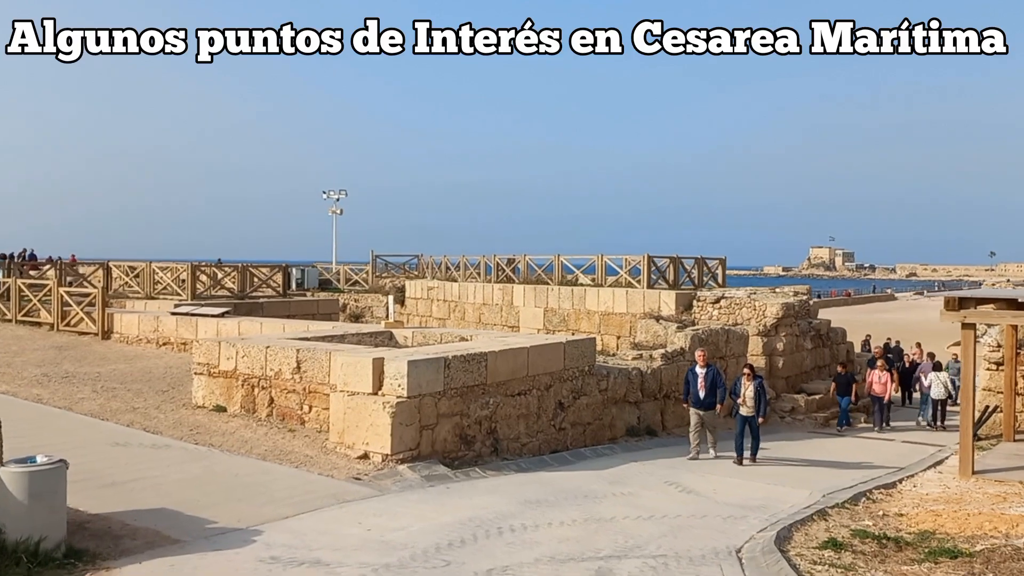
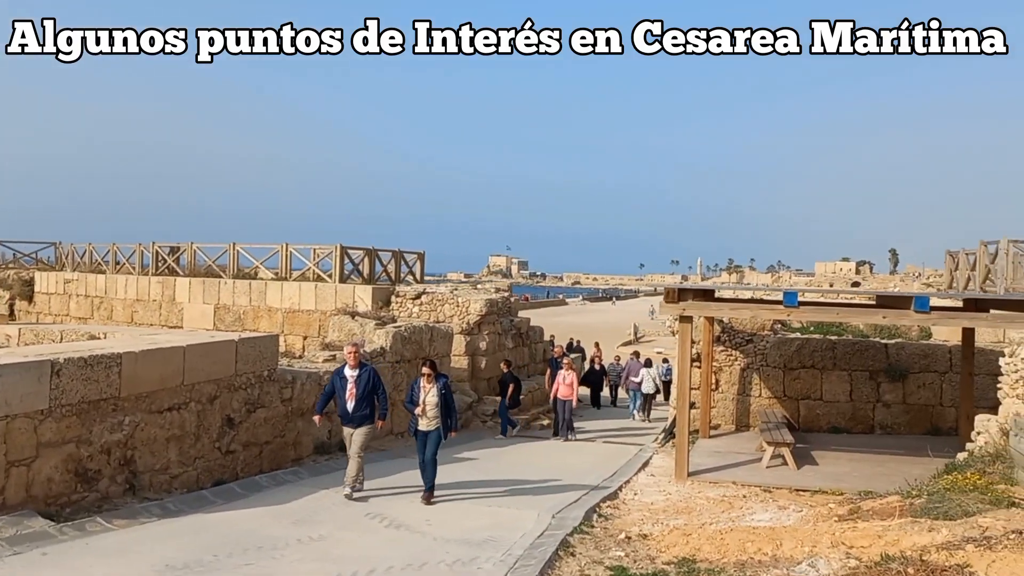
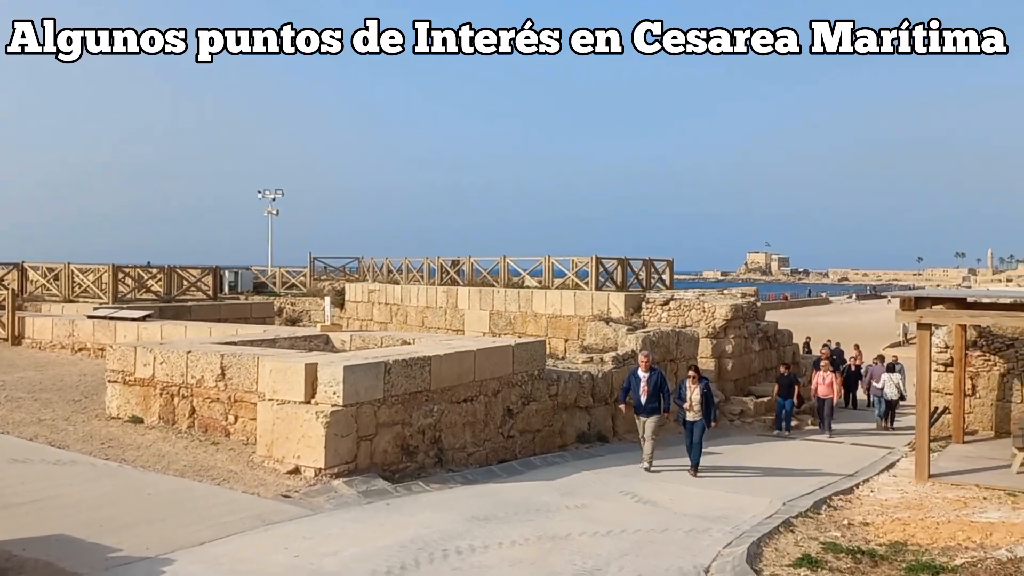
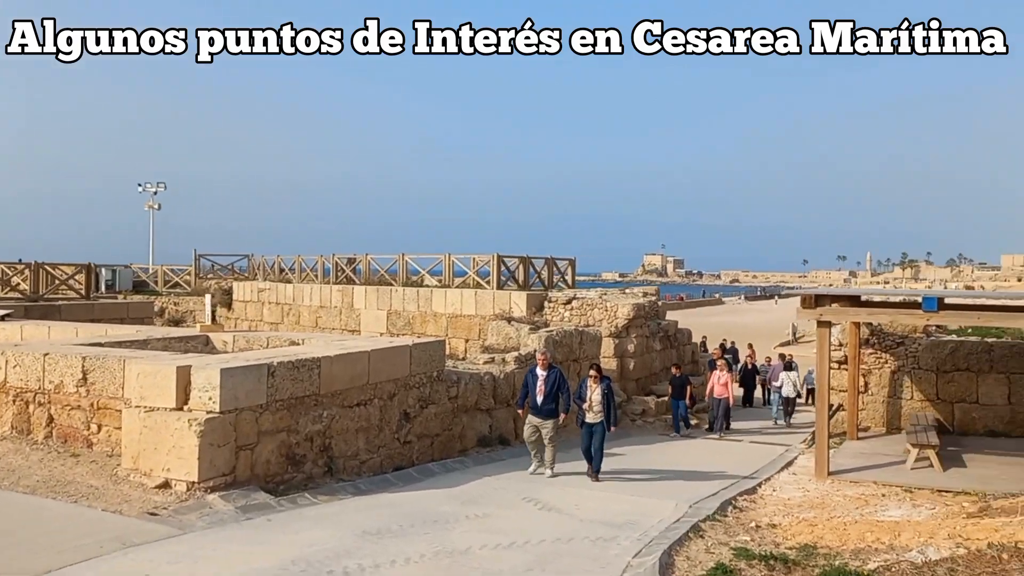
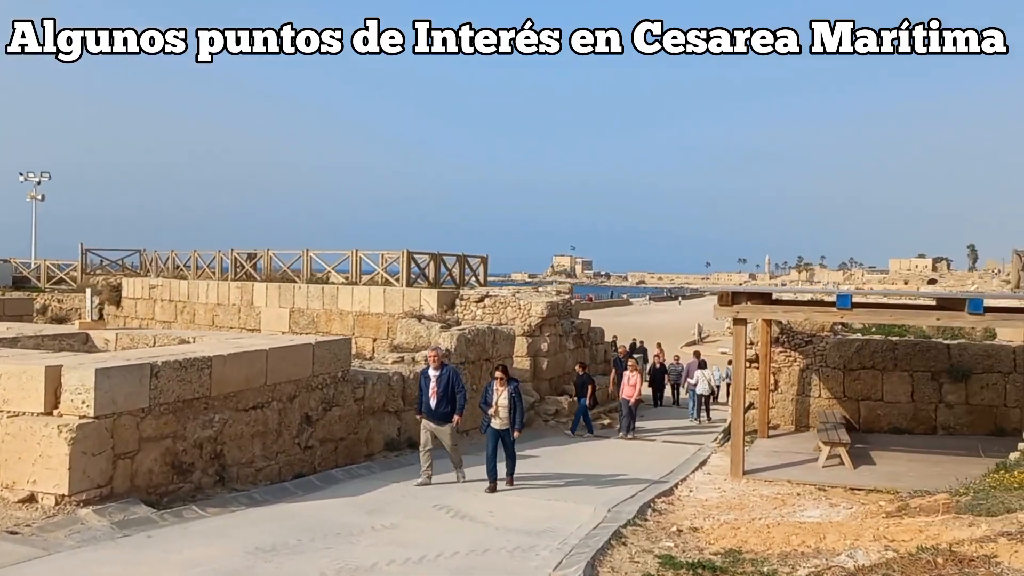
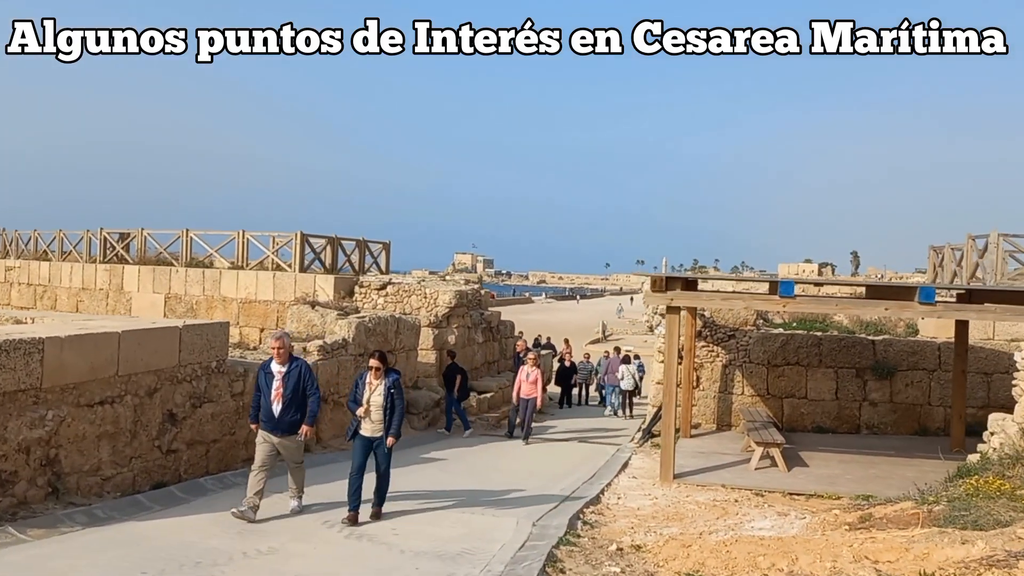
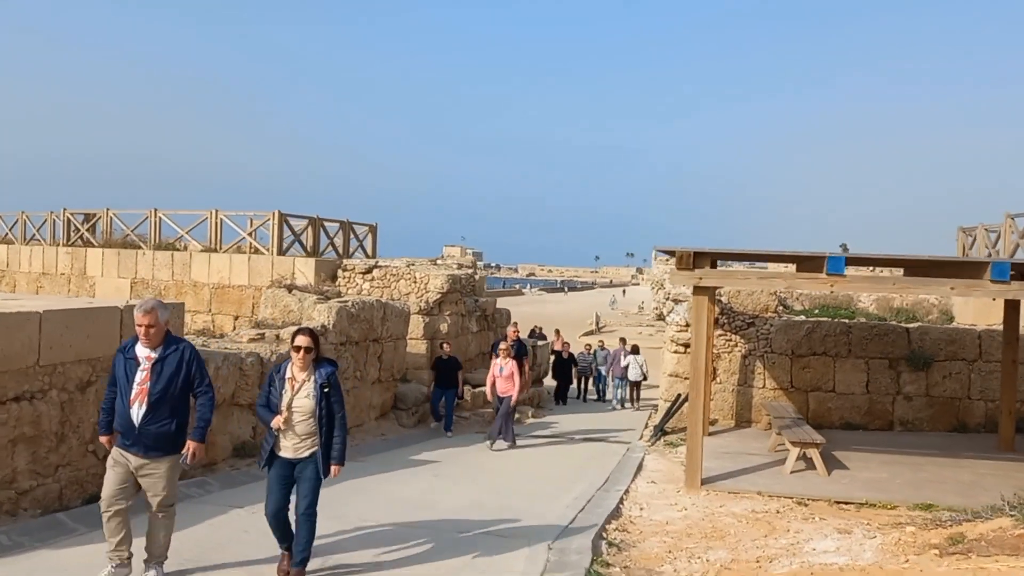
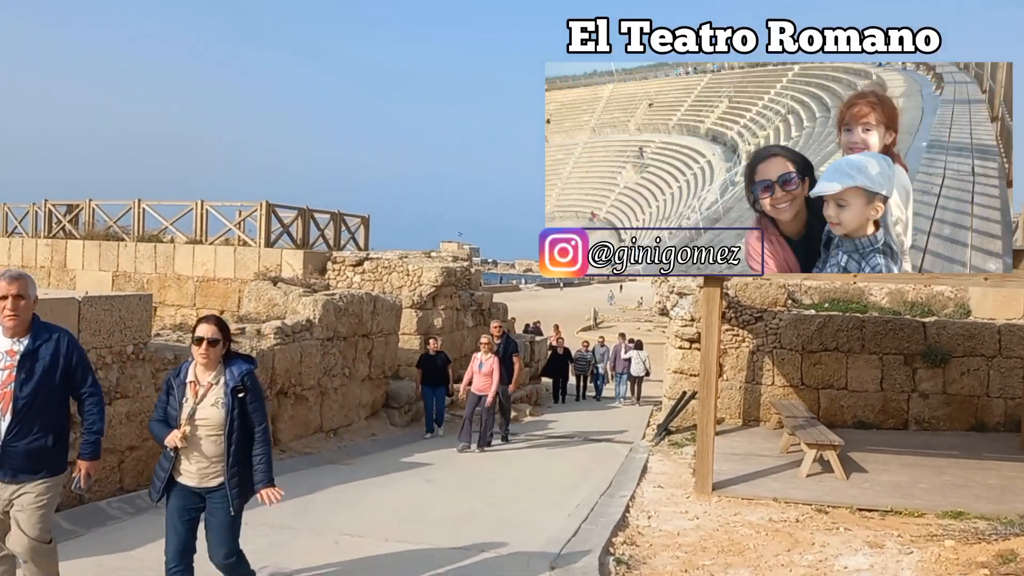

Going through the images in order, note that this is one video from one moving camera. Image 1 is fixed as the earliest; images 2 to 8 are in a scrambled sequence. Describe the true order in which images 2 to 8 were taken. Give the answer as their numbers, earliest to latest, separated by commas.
3, 4, 5, 2, 6, 7, 8
